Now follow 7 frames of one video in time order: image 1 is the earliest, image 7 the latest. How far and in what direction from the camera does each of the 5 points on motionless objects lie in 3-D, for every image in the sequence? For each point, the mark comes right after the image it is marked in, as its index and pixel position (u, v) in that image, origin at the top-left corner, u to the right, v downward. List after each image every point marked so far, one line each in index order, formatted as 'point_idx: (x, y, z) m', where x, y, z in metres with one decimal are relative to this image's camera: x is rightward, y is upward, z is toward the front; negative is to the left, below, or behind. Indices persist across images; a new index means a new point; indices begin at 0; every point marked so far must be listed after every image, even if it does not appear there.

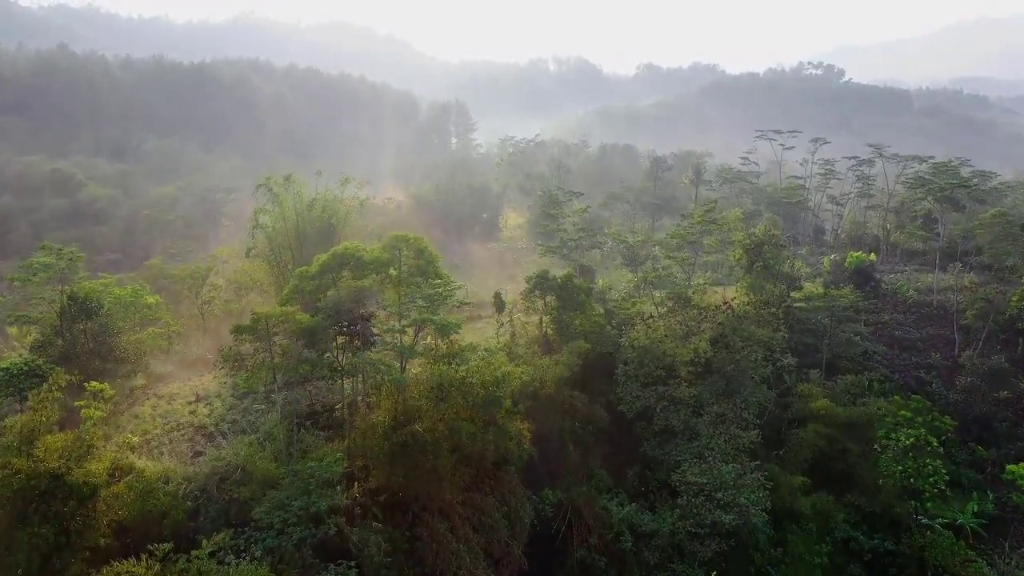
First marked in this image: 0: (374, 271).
0: (-3.8, +0.5, +15.7) m
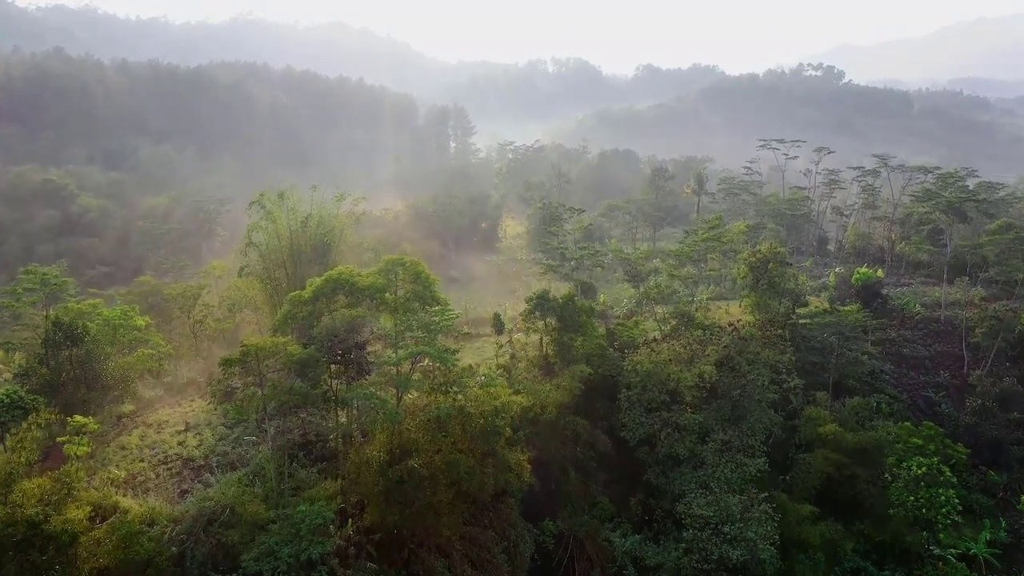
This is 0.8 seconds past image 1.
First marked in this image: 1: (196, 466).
0: (-3.8, -0.2, +15.2) m
1: (-7.9, -4.5, +14.1) m
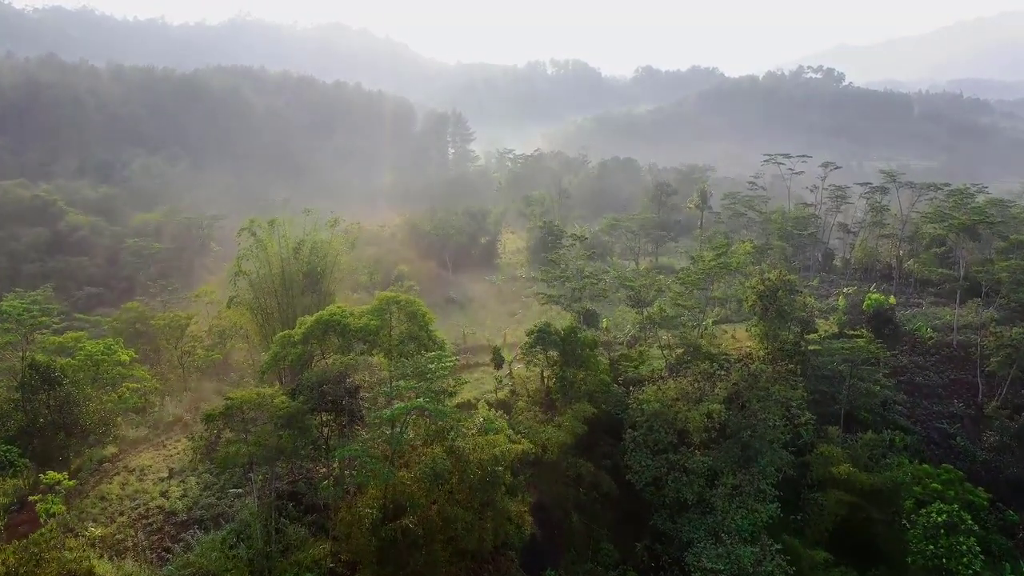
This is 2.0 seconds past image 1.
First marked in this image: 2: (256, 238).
0: (-3.8, -1.3, +14.5) m
1: (-7.9, -5.5, +13.4) m
2: (-9.0, +1.8, +19.9) m
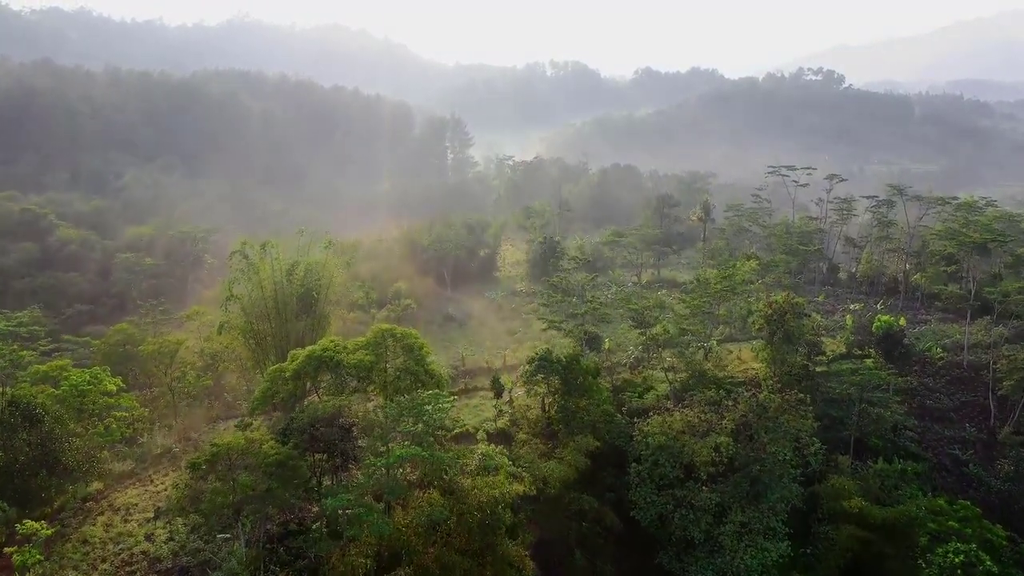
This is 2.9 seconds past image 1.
0: (-3.8, -2.1, +13.9) m
1: (-7.9, -6.4, +12.8) m
2: (-9.0, +0.9, +19.3) m
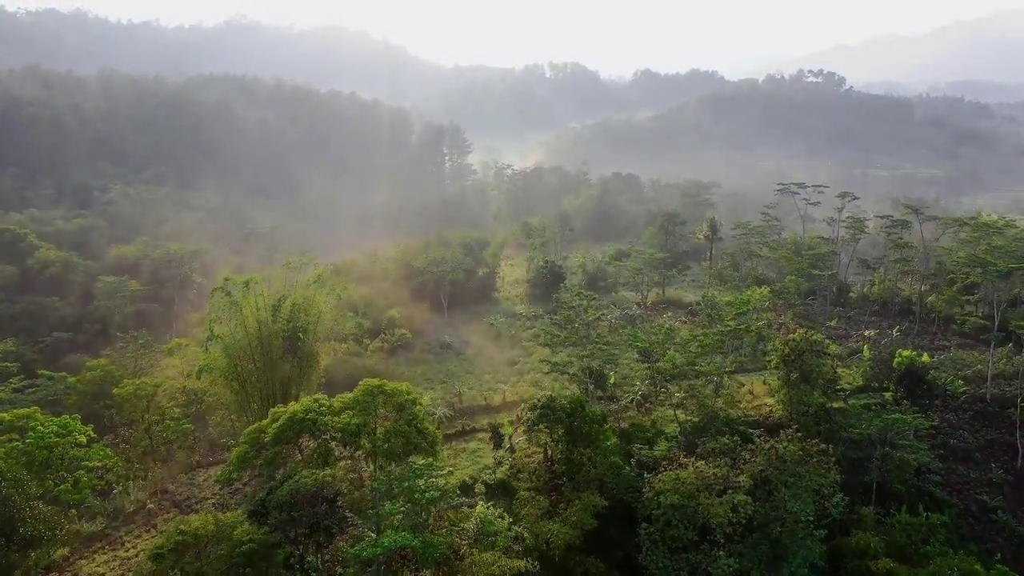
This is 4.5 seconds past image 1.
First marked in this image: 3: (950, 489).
0: (-3.8, -3.3, +12.6) m
1: (-7.9, -7.6, +11.6) m
2: (-9.0, -0.3, +18.0) m
3: (+14.8, -6.8, +19.1) m
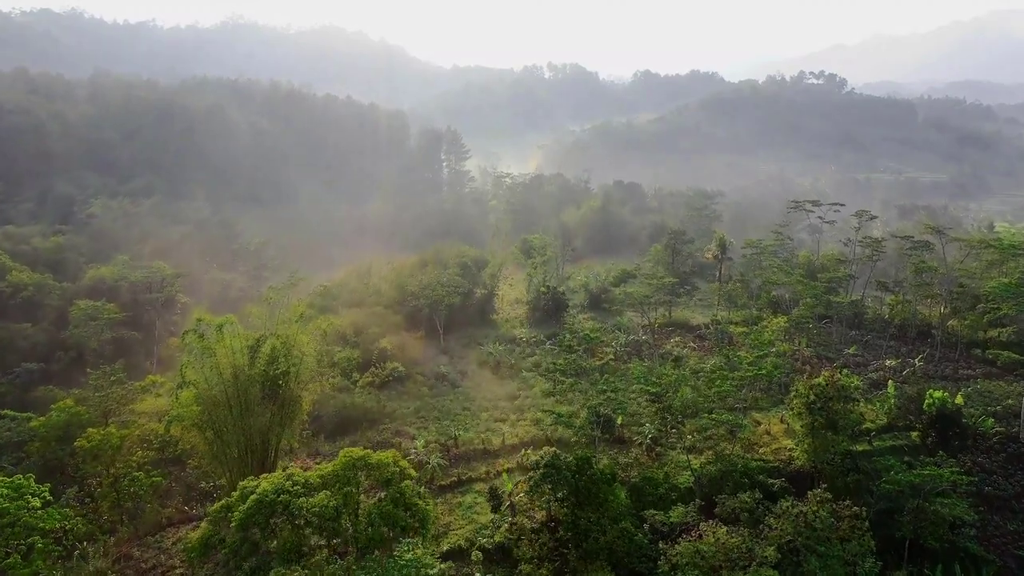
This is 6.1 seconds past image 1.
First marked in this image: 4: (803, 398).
0: (-3.8, -4.6, +11.1) m
1: (-7.9, -8.8, +10.0) m
2: (-9.0, -1.5, +16.5) m
3: (+14.8, -8.0, +17.6) m
4: (+9.1, -3.3, +17.5) m
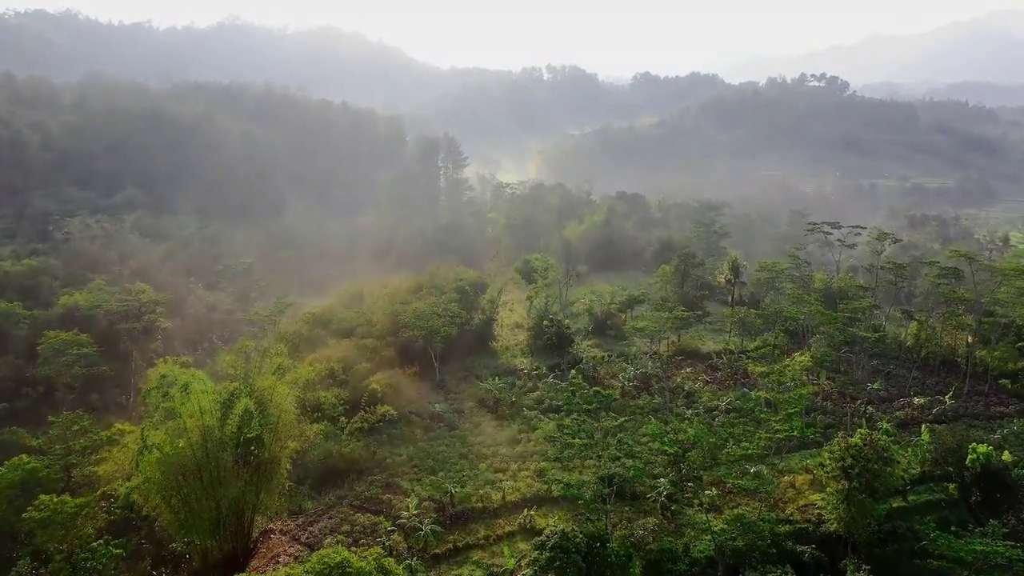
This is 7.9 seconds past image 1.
0: (-3.7, -5.9, +9.3) m
1: (-7.8, -10.2, +8.2) m
2: (-9.0, -2.9, +14.7) m
3: (+14.9, -9.4, +15.9) m
4: (+9.2, -4.7, +15.8) m
